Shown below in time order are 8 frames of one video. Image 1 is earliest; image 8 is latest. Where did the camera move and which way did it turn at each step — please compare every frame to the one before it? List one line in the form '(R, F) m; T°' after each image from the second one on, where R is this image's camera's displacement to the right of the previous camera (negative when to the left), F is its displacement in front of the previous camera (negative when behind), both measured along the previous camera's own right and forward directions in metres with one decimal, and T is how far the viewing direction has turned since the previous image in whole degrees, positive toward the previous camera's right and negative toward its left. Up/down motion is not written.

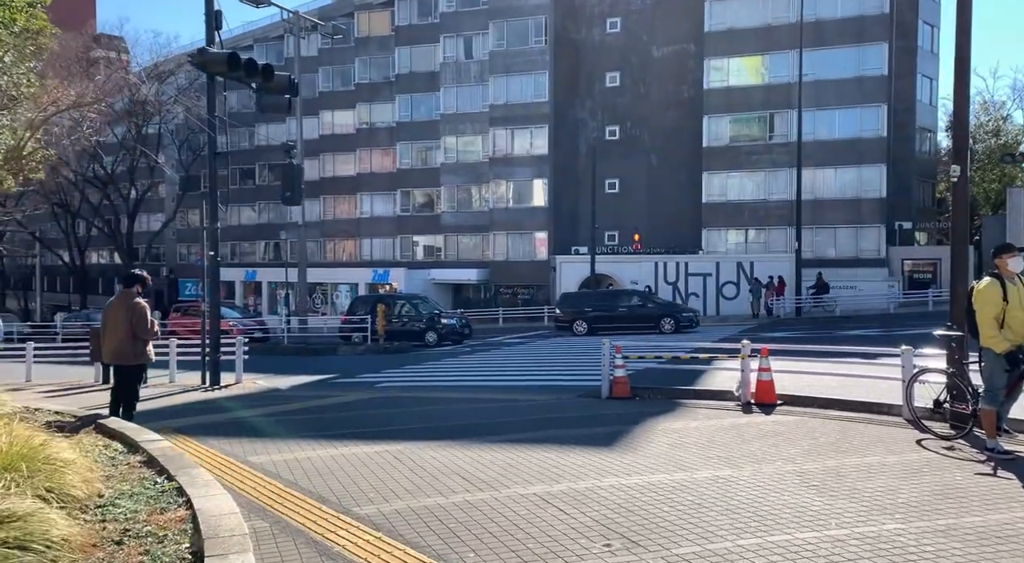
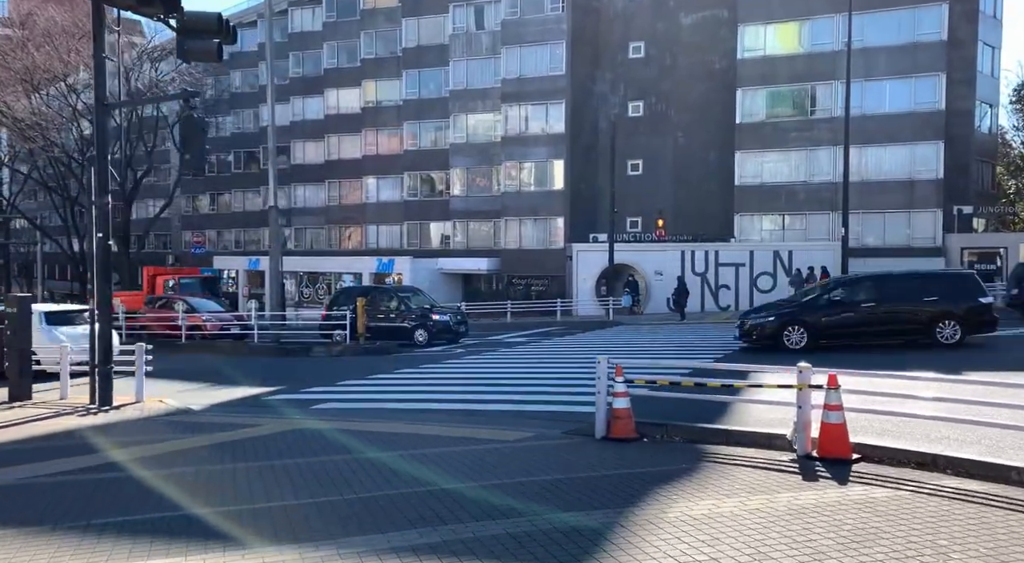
(+0.8, +3.7) m; -2°
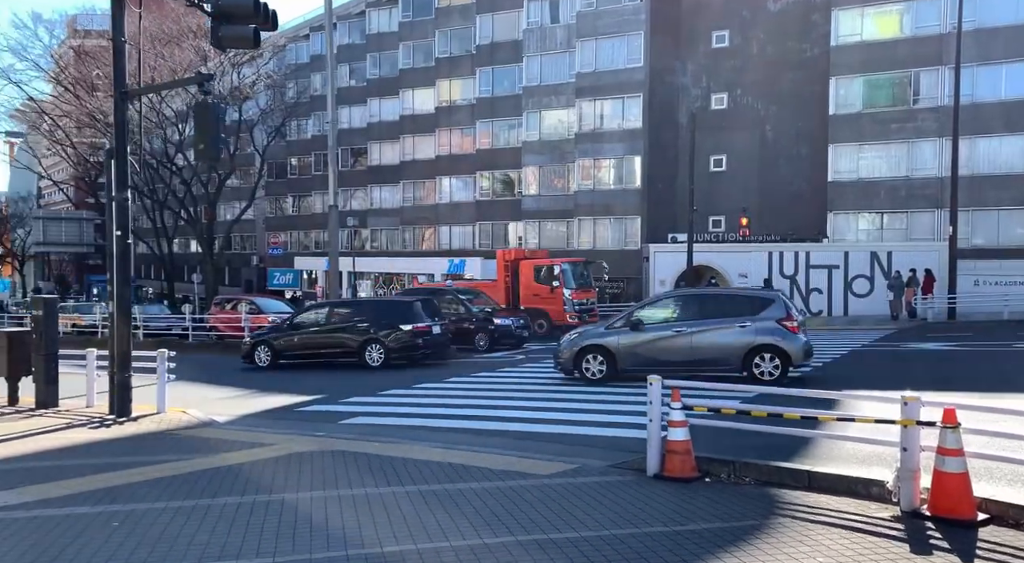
(+0.5, +1.5) m; -6°
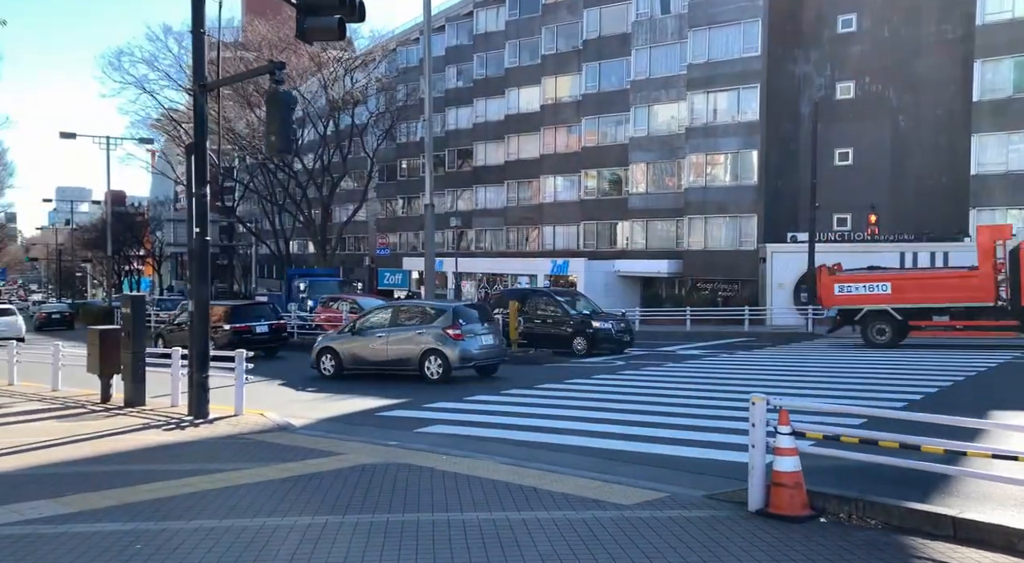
(+0.3, +1.0) m; -8°
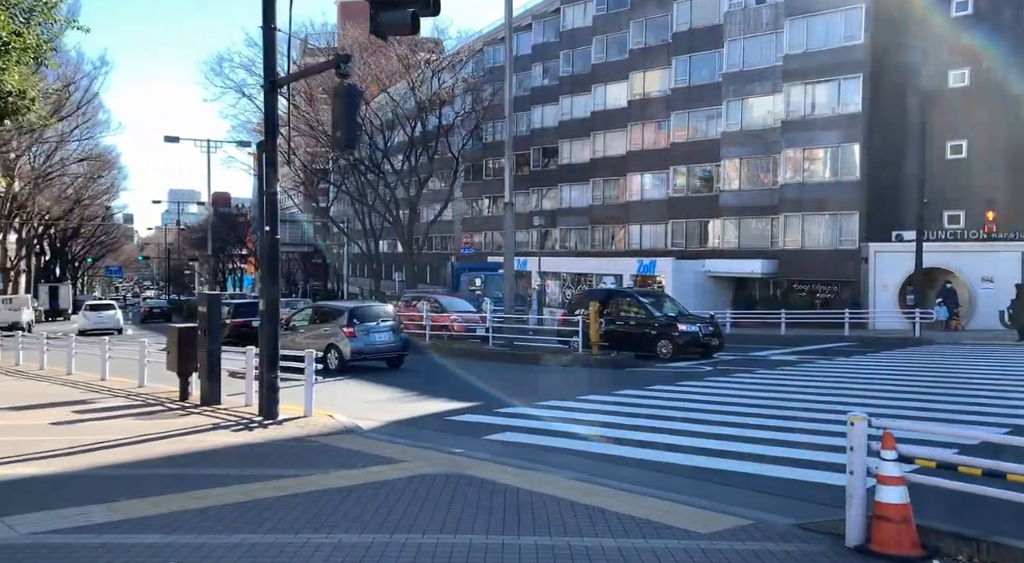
(+0.2, +0.6) m; -6°
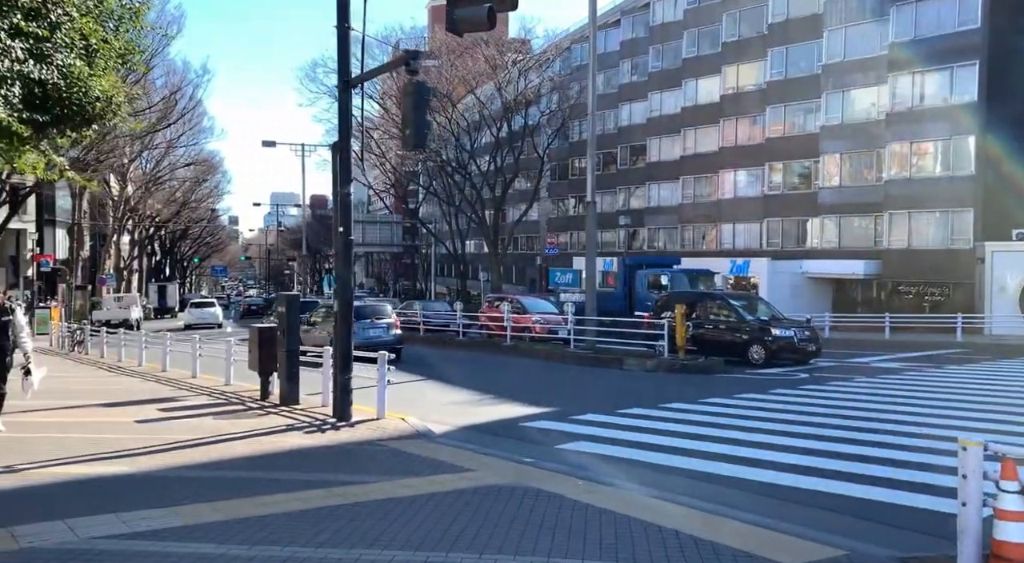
(+0.2, +0.4) m; -6°
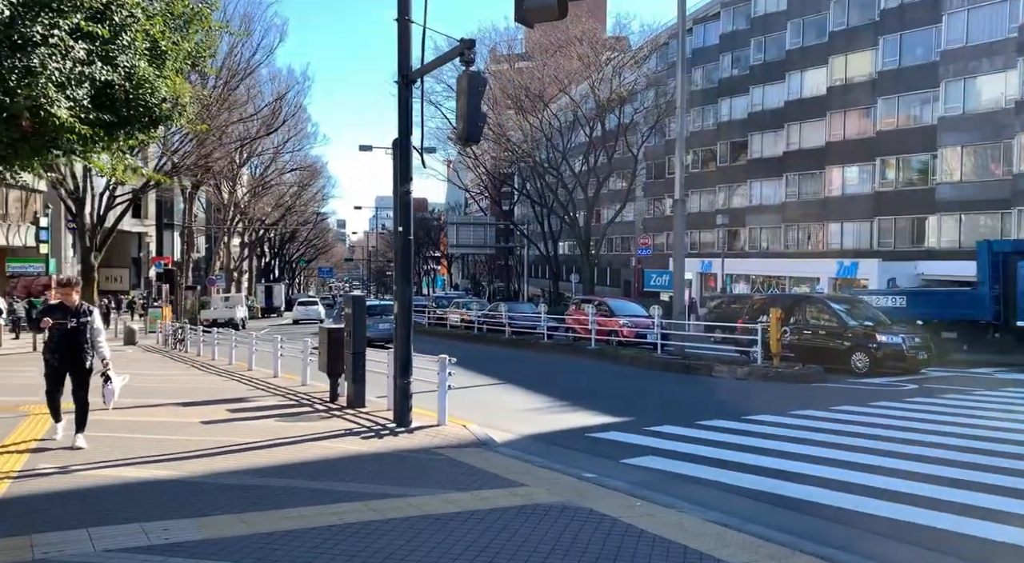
(+0.4, +0.6) m; -7°
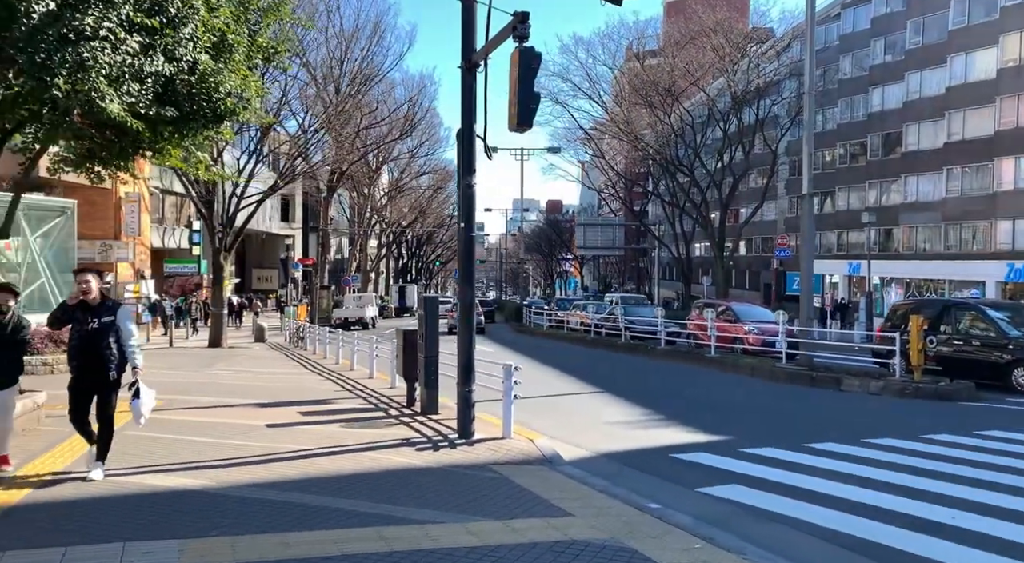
(+0.8, +1.1) m; -10°
